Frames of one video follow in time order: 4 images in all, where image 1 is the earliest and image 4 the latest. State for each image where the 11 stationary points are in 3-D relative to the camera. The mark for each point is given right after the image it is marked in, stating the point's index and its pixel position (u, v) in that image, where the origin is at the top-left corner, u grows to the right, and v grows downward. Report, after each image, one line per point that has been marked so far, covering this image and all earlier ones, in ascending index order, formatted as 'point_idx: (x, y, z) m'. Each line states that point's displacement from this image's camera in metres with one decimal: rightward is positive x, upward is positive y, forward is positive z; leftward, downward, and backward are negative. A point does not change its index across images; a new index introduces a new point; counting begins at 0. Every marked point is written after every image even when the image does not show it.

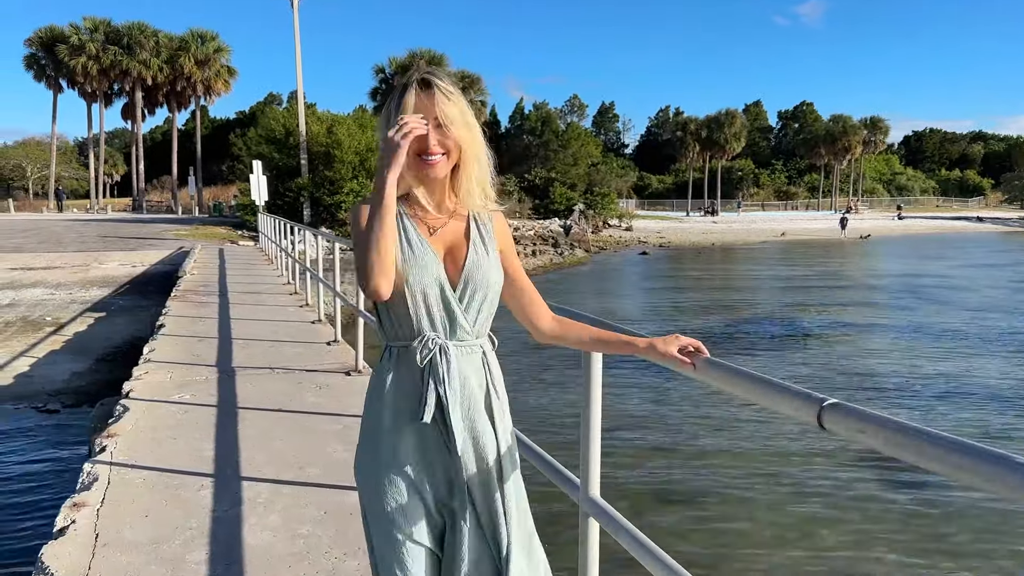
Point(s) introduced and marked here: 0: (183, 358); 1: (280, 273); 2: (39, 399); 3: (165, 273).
0: (-2.5, -0.5, +5.9) m
1: (-3.7, +0.2, +12.3) m
2: (-5.0, -1.2, +8.3) m
3: (-6.8, +0.3, +15.3) m
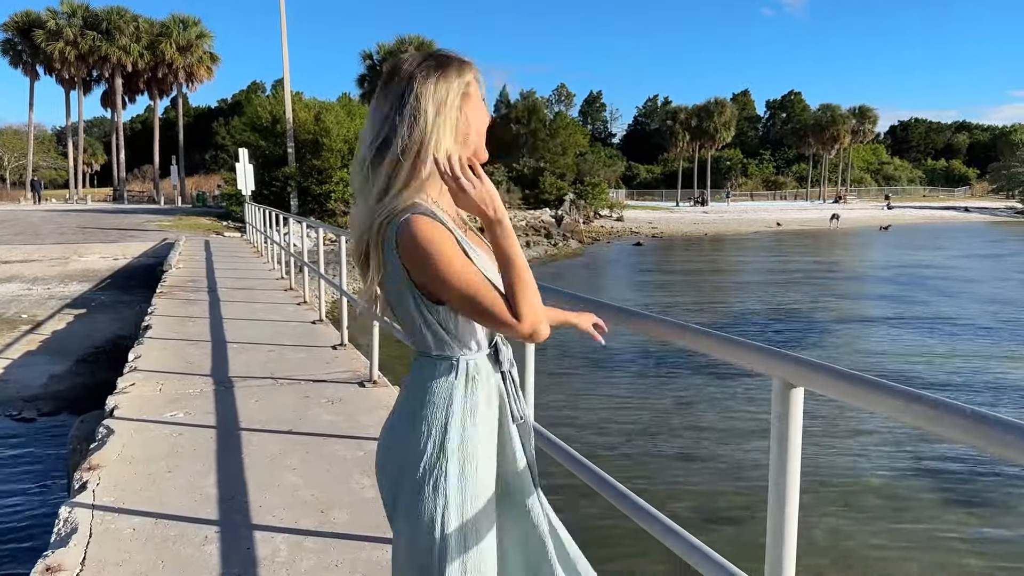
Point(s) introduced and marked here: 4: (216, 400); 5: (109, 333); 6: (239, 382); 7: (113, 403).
0: (-2.3, -0.5, +5.3) m
1: (-3.6, +0.3, +11.7) m
2: (-4.9, -1.2, +7.7) m
3: (-6.8, +0.4, +14.6) m
4: (-1.7, -0.6, +4.5) m
5: (-5.3, -0.6, +10.2) m
6: (-1.7, -0.6, +4.9) m
7: (-2.2, -0.6, +4.4) m
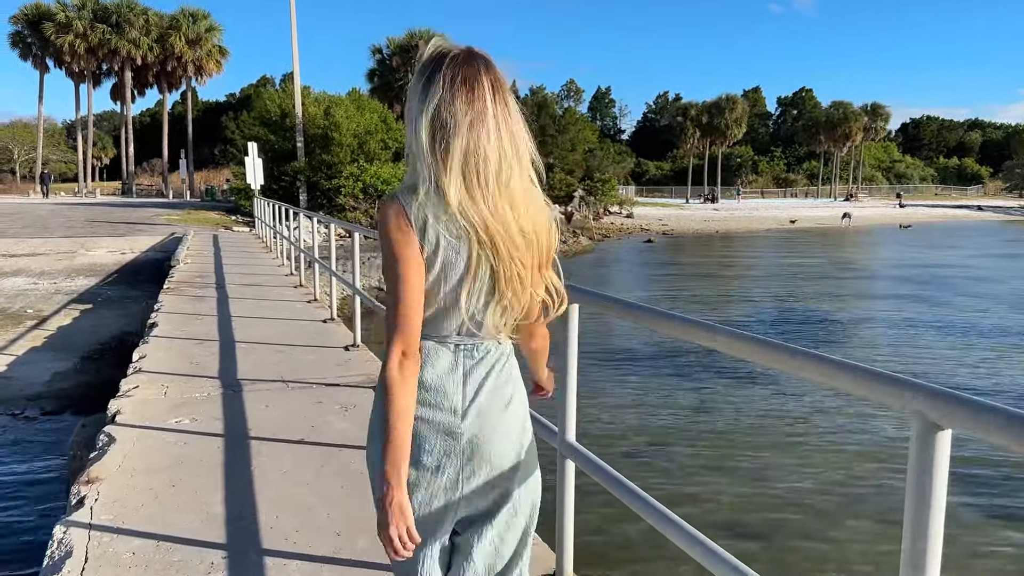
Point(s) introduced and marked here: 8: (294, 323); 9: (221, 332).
0: (-2.2, -0.5, +5.1) m
1: (-3.4, +0.4, +11.4) m
2: (-4.7, -1.1, +7.5) m
3: (-6.6, +0.5, +14.4) m
4: (-1.6, -0.6, +4.3) m
5: (-5.1, -0.5, +10.0) m
6: (-1.6, -0.6, +4.7) m
7: (-2.1, -0.6, +4.1) m
8: (-1.9, -0.3, +6.7) m
9: (-2.4, -0.4, +6.3) m
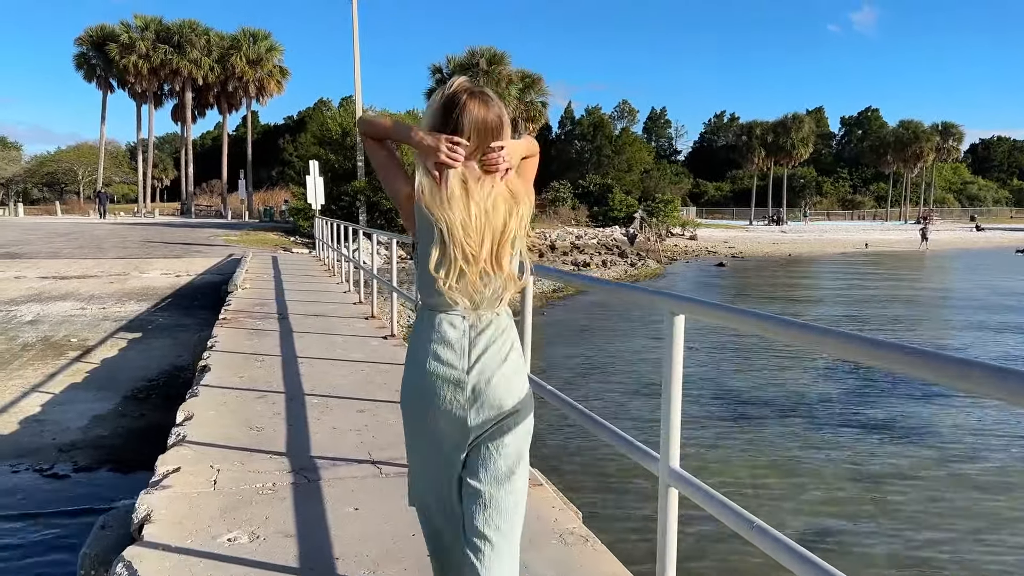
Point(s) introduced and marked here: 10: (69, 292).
0: (-1.4, -0.7, +3.8) m
1: (-2.2, 0.0, +10.3) m
2: (-3.8, -1.4, +6.3) m
3: (-5.1, +0.1, +13.4) m
4: (-0.8, -0.8, +3.0) m
5: (-4.0, -0.9, +8.9) m
6: (-0.8, -0.8, +3.4) m
7: (-1.3, -0.8, +2.9) m
8: (-1.0, -0.6, +5.4) m
9: (-1.5, -0.6, +5.1) m
10: (-6.9, -0.1, +12.2) m
